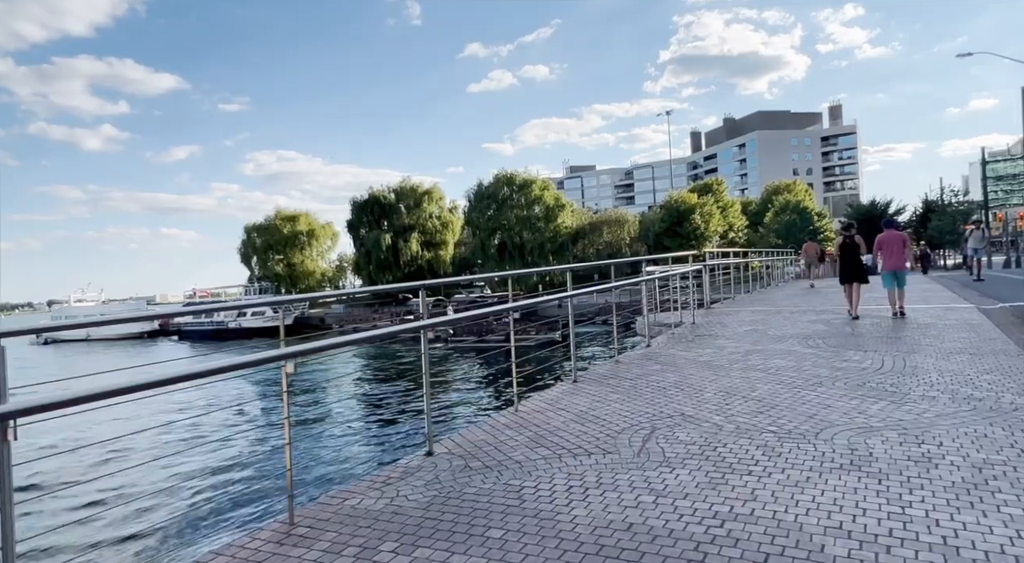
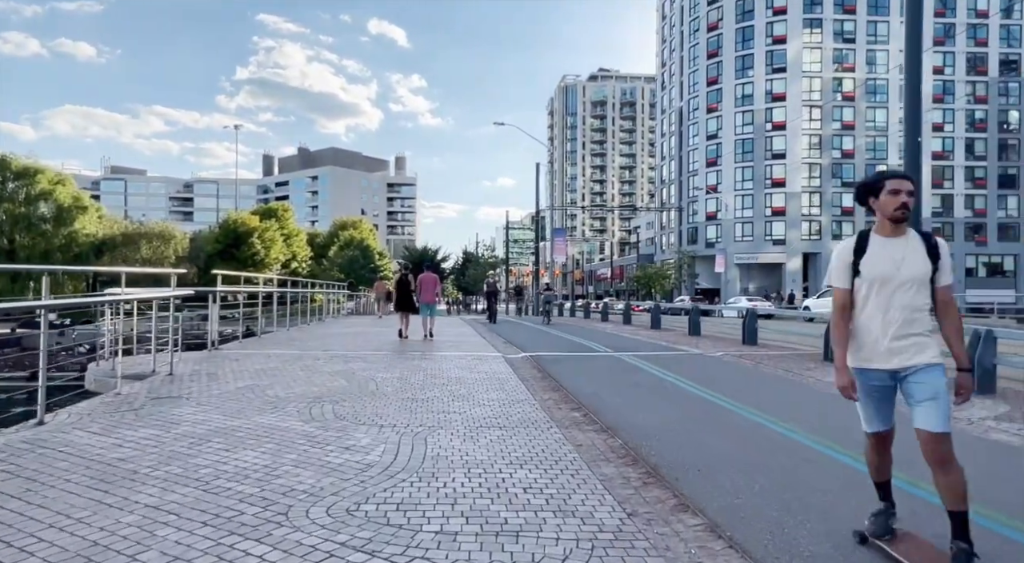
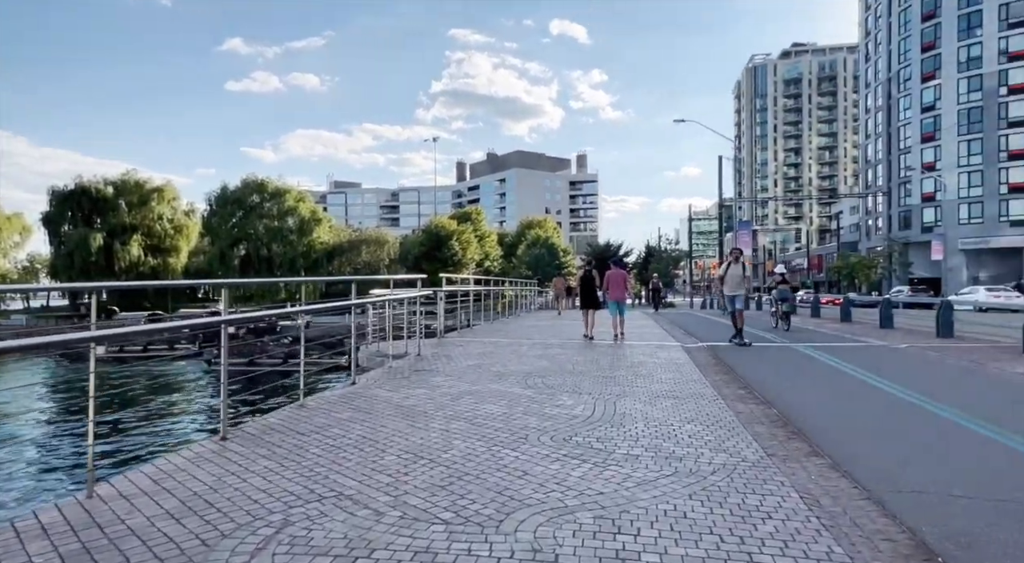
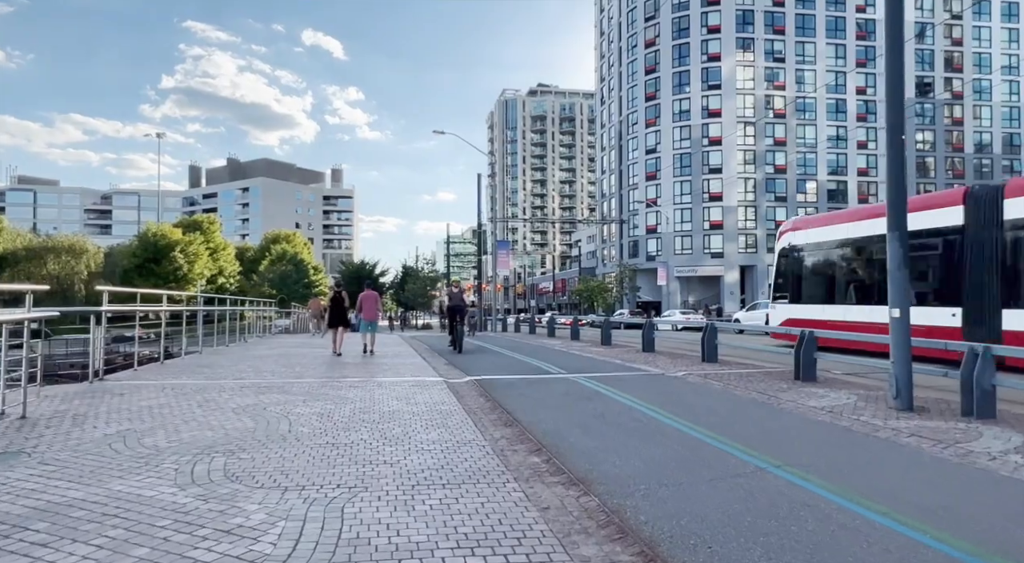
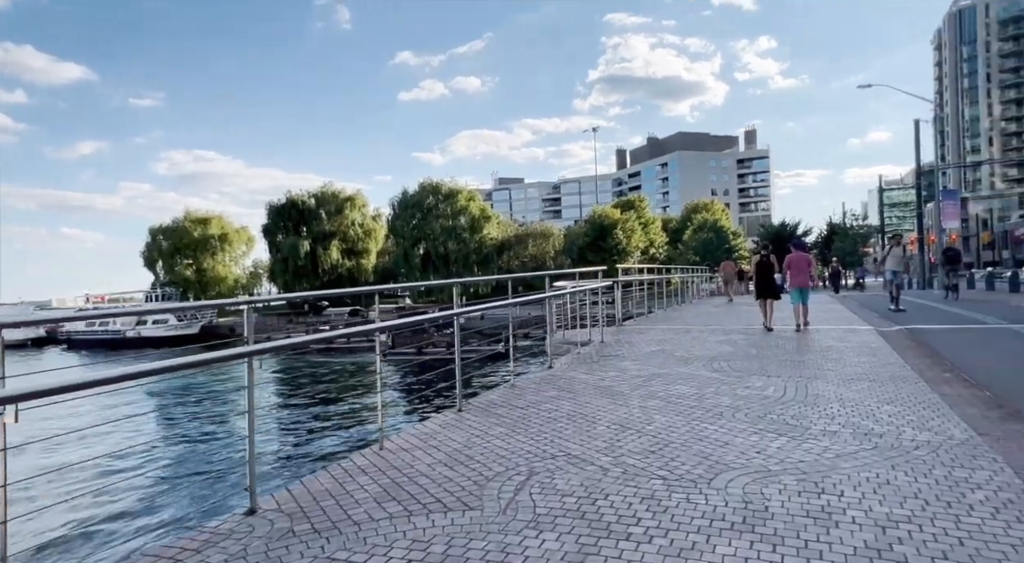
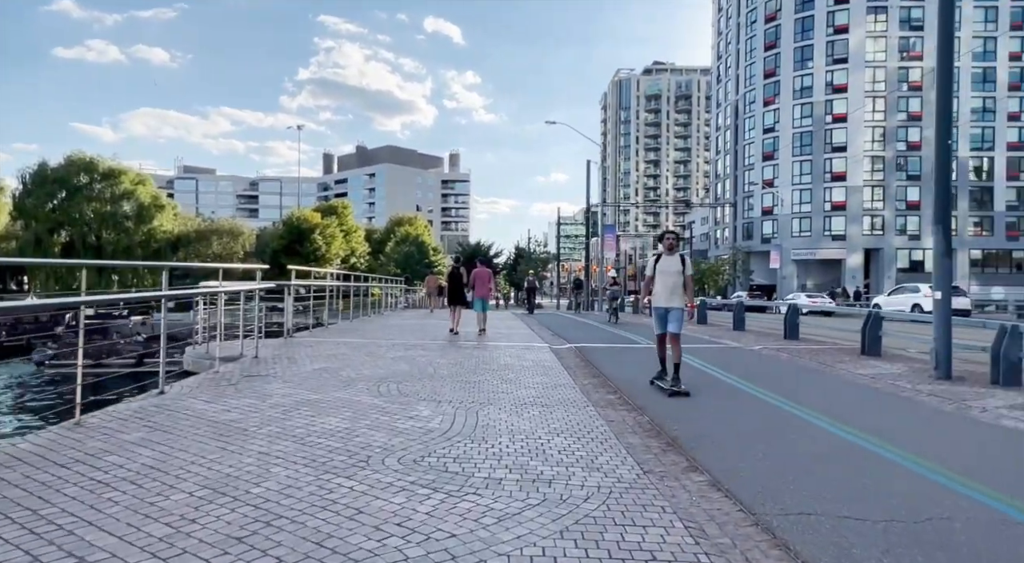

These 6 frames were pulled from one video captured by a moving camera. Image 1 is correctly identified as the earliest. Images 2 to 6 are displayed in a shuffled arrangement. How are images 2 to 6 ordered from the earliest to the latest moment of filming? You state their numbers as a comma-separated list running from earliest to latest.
5, 3, 6, 2, 4
